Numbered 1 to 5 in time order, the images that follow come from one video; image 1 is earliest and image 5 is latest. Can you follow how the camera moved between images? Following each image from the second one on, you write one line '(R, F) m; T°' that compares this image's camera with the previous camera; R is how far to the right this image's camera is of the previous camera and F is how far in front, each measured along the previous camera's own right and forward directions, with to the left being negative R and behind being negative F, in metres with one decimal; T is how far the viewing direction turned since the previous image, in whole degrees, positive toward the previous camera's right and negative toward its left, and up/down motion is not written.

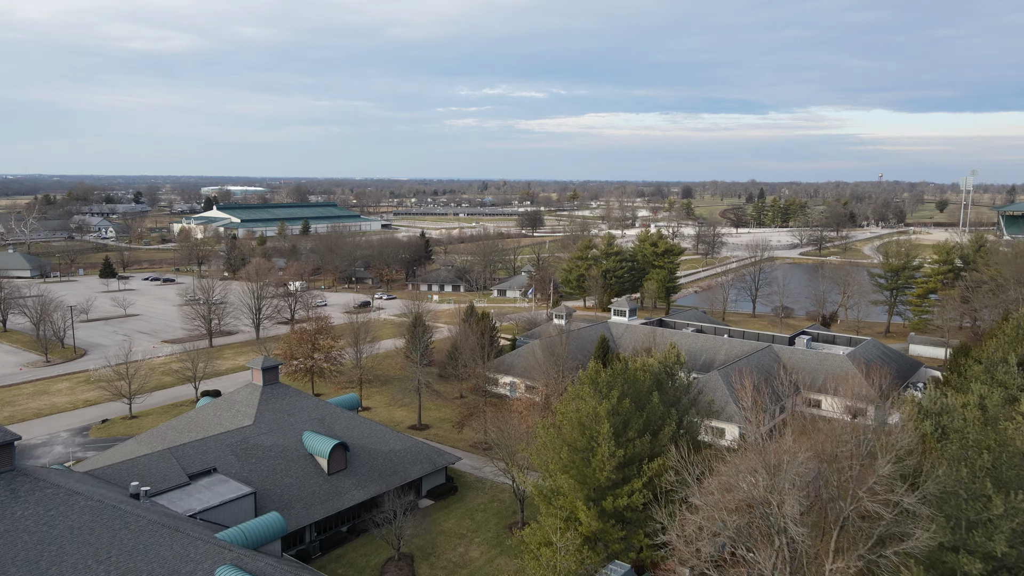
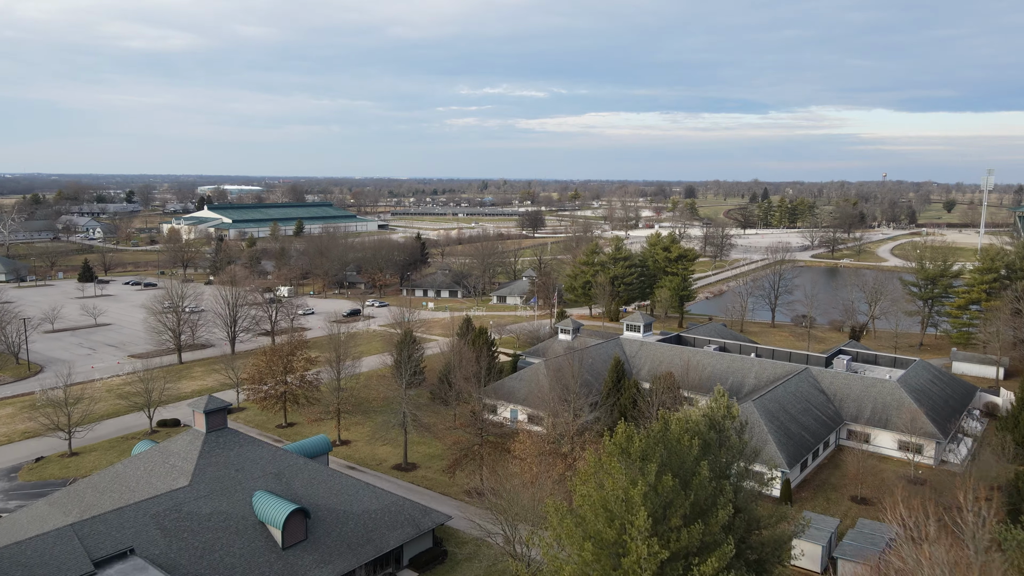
(0.0, +4.9) m; 0°
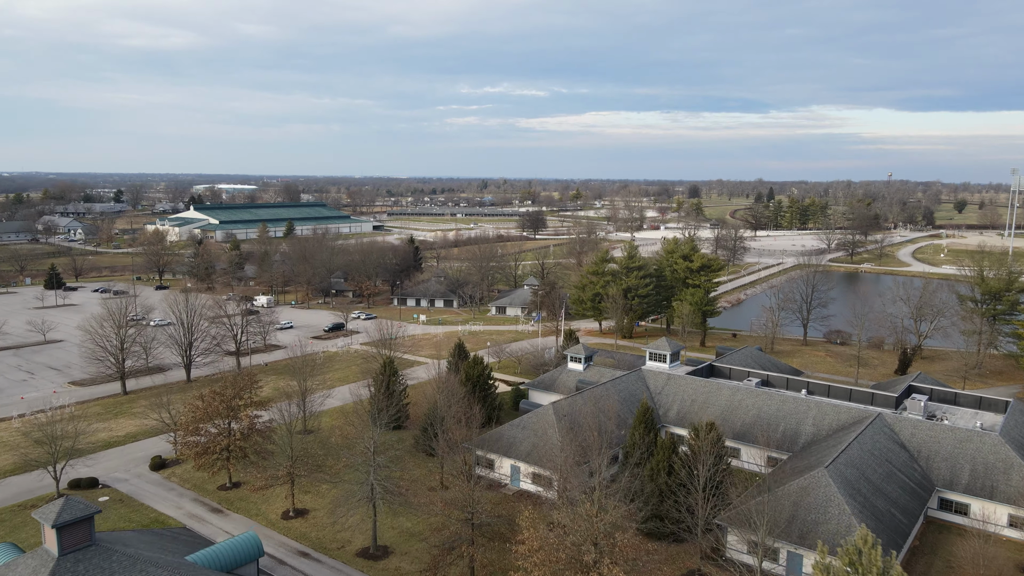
(0.0, +6.8) m; 0°
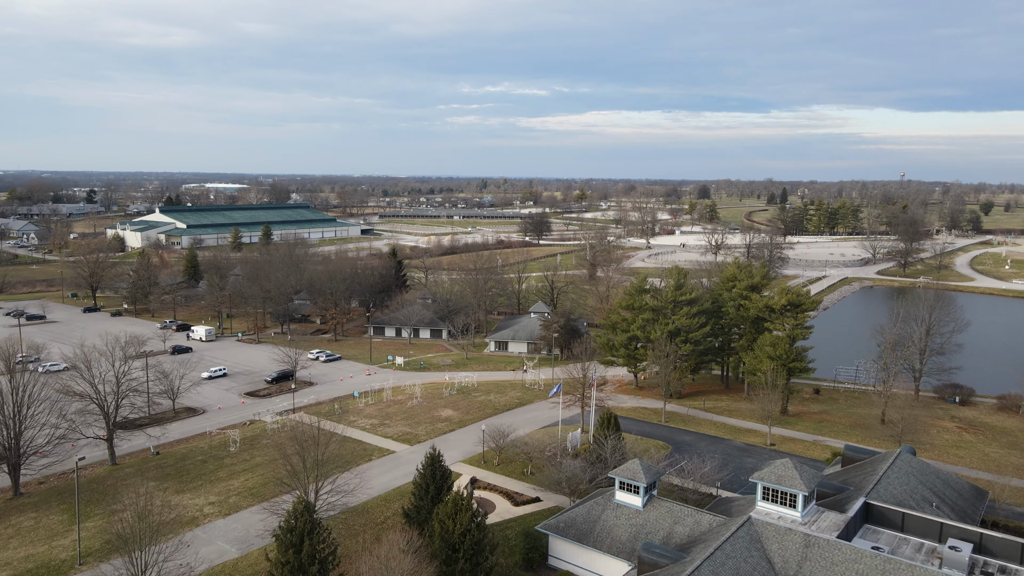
(-0.2, +15.0) m; 0°
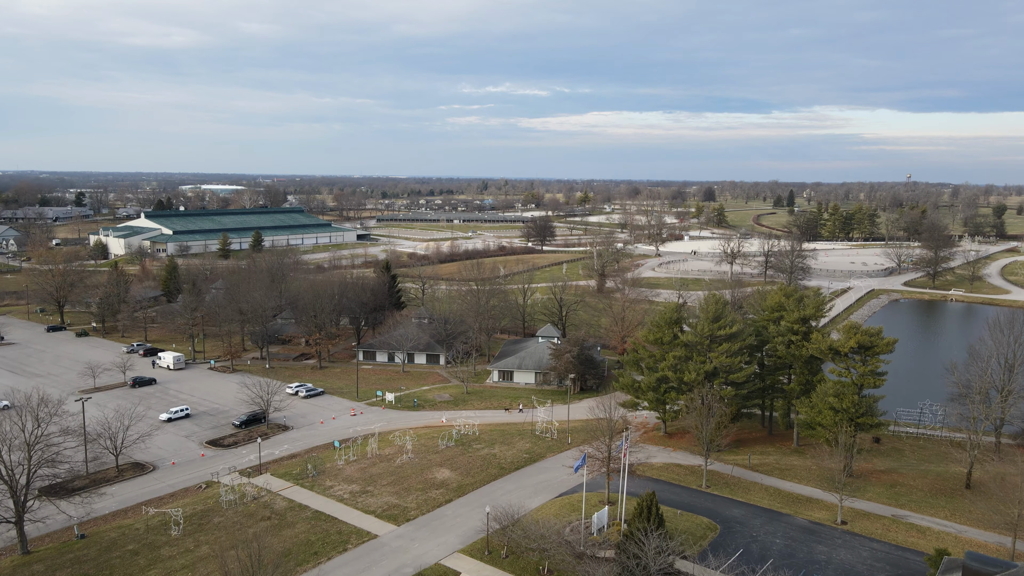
(-0.3, +6.3) m; 0°
